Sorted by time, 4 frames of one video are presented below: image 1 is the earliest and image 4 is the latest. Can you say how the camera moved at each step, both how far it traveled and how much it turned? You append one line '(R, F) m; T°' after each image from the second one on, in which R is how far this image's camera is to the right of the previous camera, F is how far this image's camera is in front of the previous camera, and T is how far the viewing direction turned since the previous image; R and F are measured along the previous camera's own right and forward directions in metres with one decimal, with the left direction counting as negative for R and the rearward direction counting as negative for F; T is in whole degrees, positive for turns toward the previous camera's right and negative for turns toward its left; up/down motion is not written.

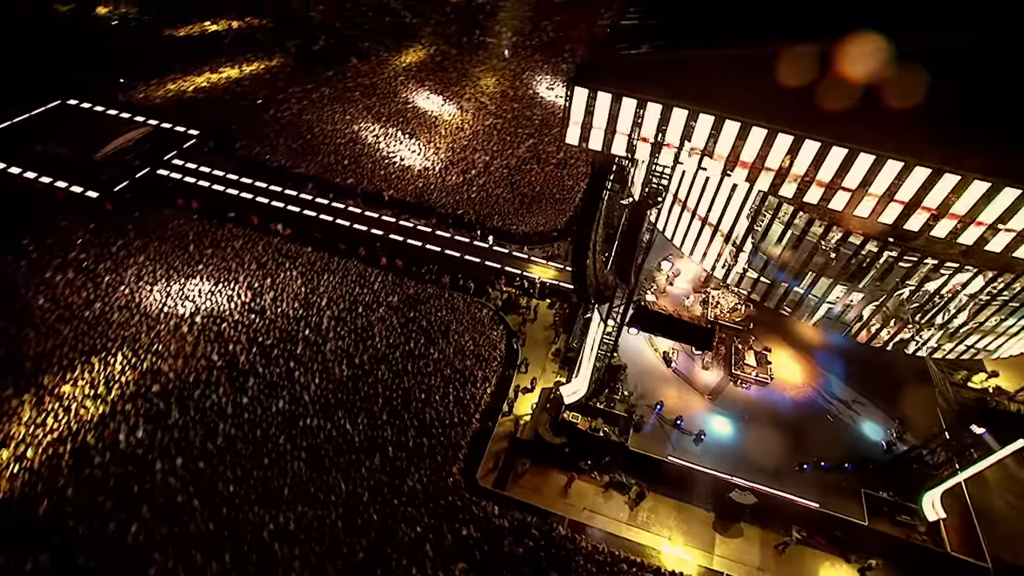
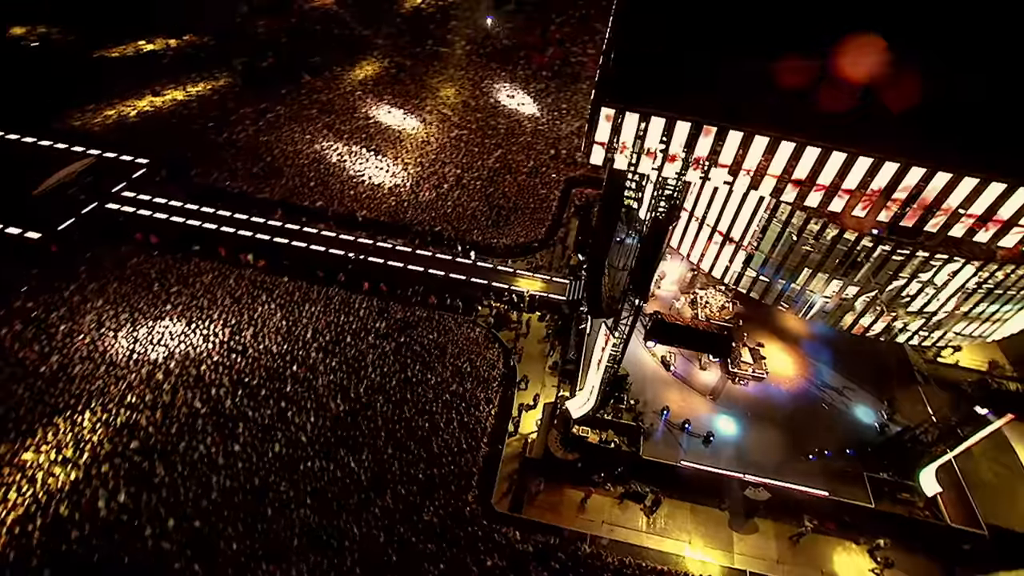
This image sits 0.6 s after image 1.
(-2.0, +0.4) m; +6°
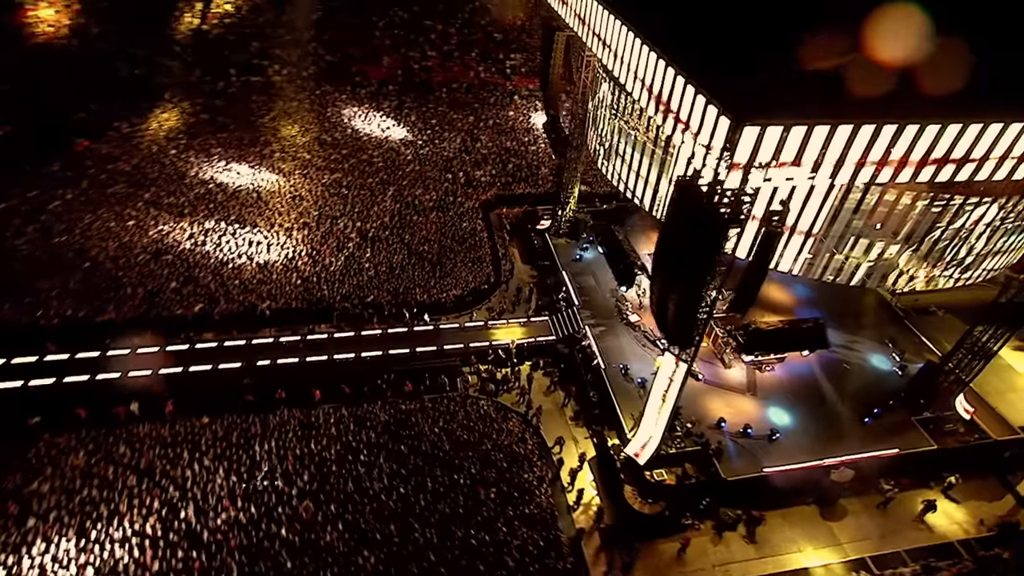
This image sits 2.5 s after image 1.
(-6.8, +4.8) m; +22°
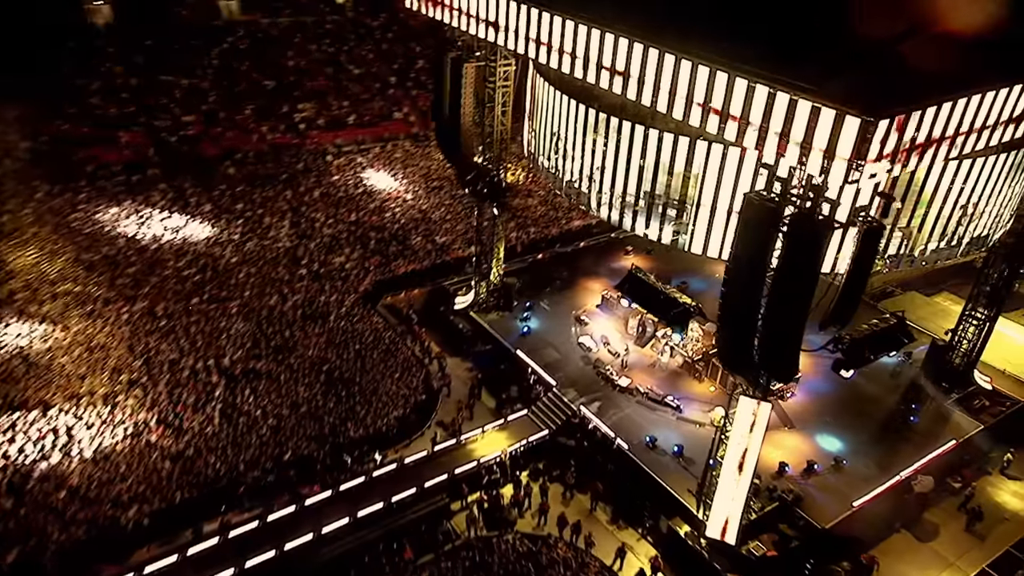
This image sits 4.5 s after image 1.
(-6.1, +5.7) m; +26°
